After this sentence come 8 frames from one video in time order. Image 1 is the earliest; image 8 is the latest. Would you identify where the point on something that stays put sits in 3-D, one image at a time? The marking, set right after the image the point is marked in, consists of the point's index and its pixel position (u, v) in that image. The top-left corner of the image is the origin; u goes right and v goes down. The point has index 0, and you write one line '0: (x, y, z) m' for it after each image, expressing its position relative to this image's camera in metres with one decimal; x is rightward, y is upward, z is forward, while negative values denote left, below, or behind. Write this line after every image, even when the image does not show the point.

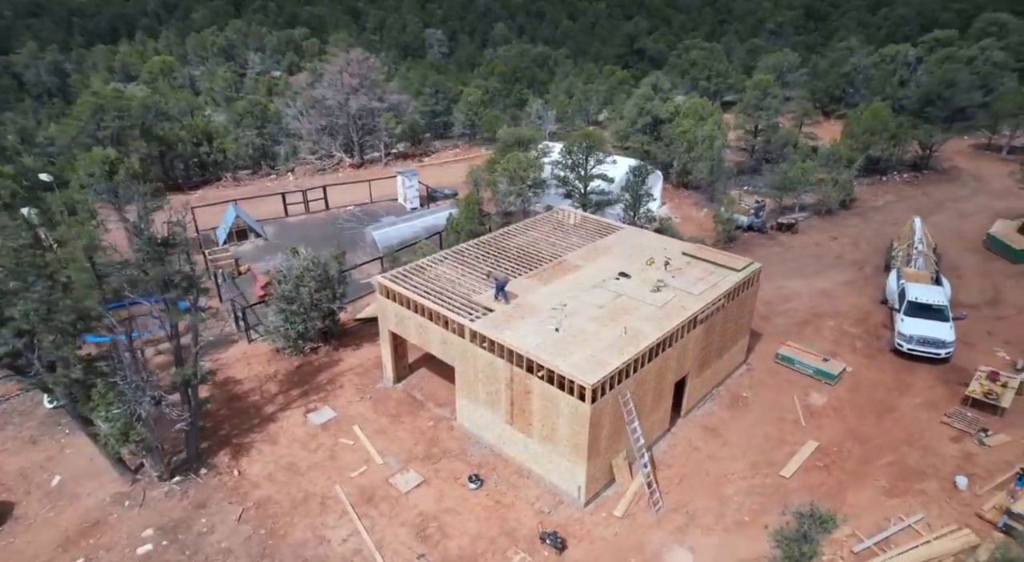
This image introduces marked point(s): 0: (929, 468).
0: (+10.0, -4.4, +15.3) m
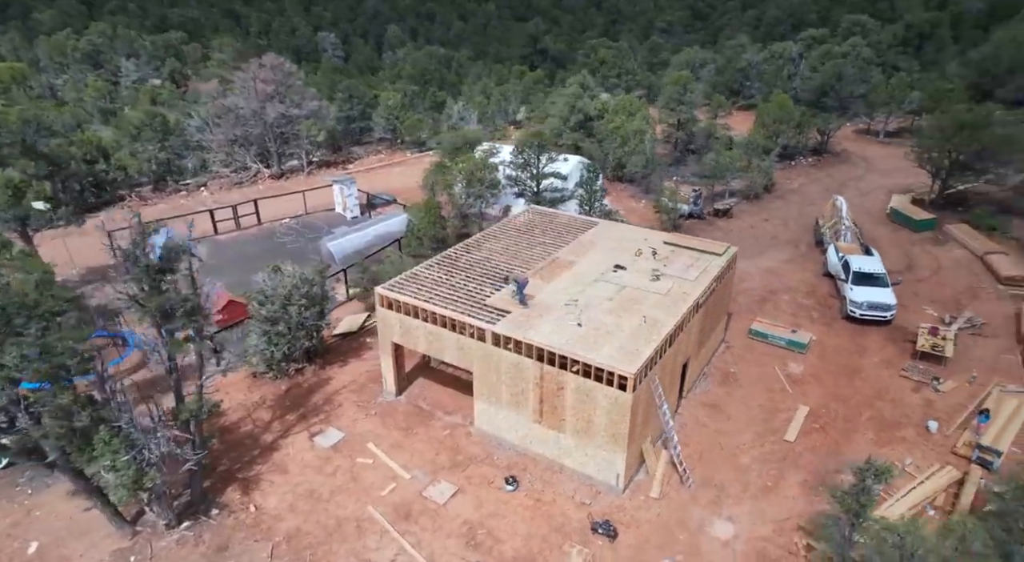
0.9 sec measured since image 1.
0: (+10.6, -3.6, +17.2) m
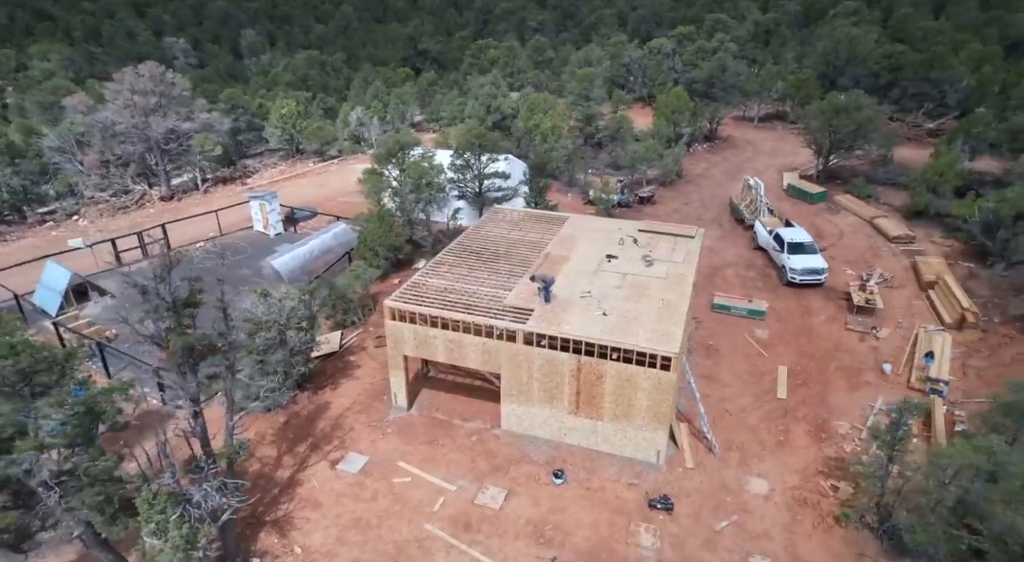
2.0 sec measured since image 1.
0: (+10.8, -2.5, +19.7) m
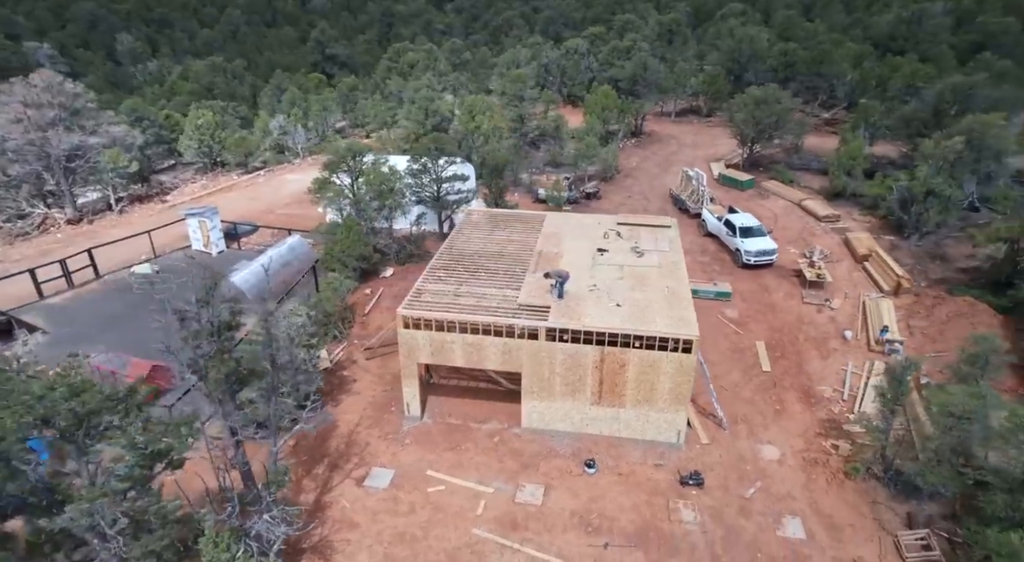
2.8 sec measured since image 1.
0: (+10.6, -1.7, +21.6) m
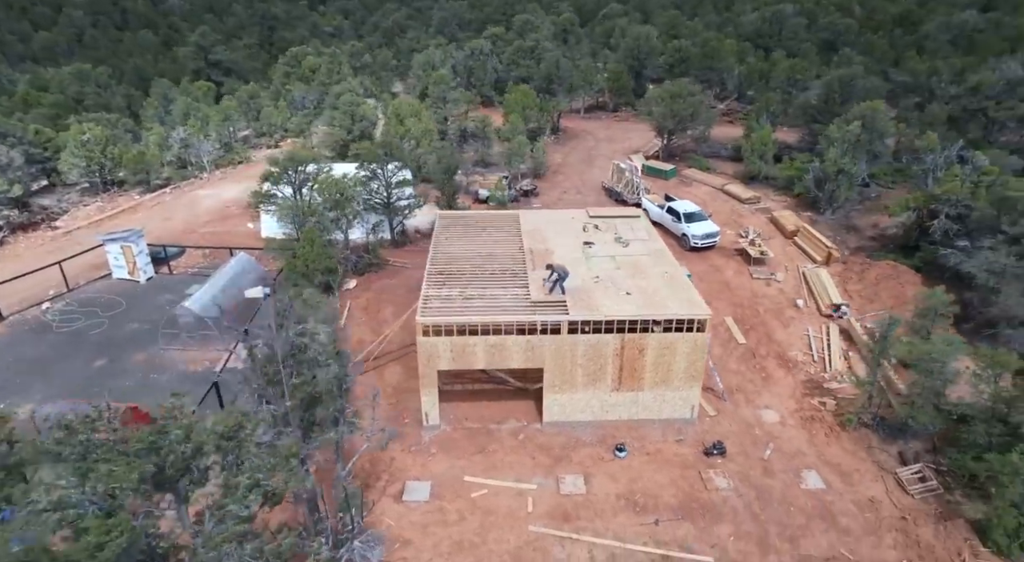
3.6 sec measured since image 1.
0: (+9.9, -0.8, +23.6) m
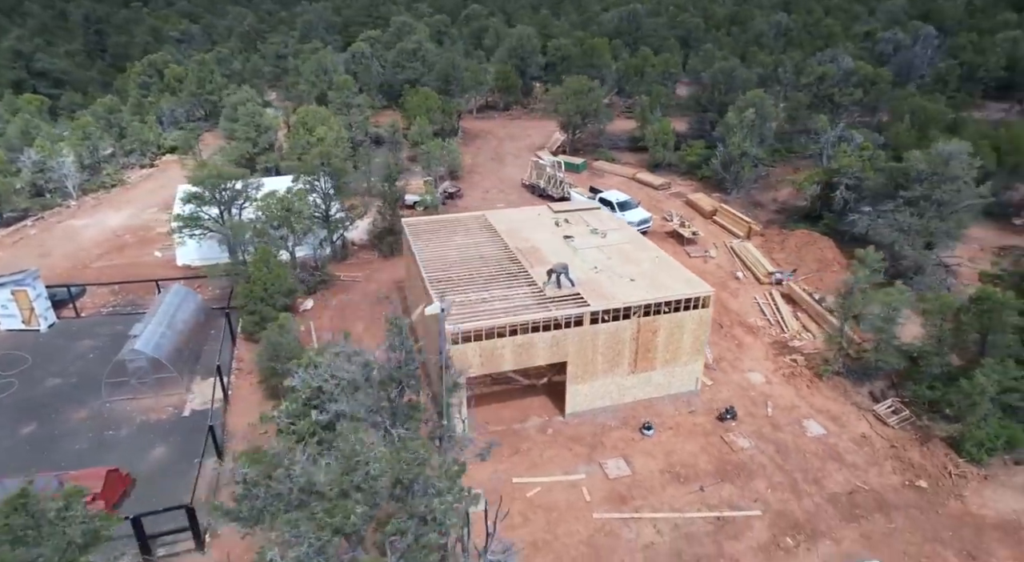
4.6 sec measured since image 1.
0: (+8.5, +0.2, +25.9) m
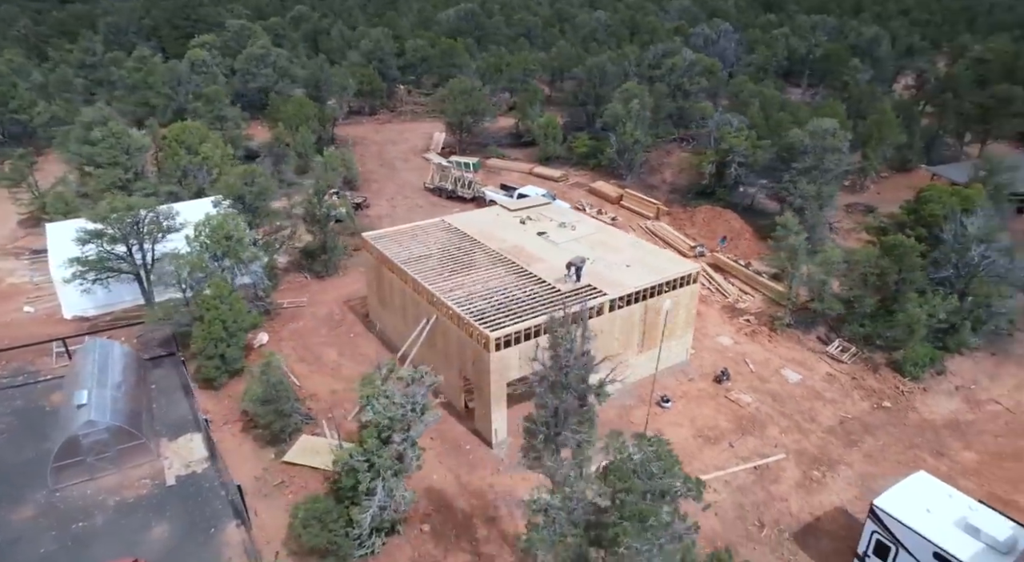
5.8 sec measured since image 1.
0: (+6.1, +1.1, +28.0) m
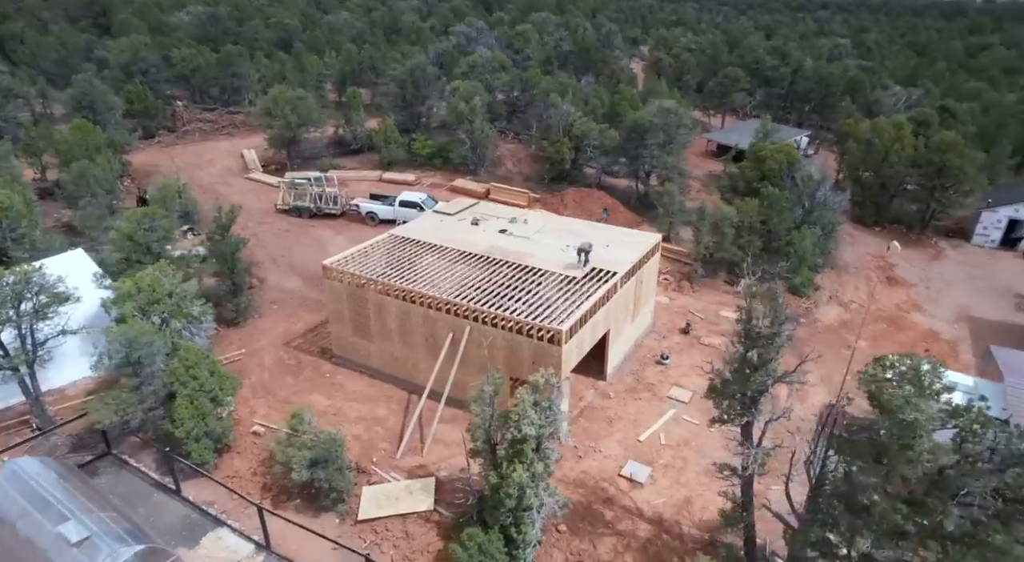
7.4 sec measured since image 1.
0: (+1.6, +1.9, +29.8) m
